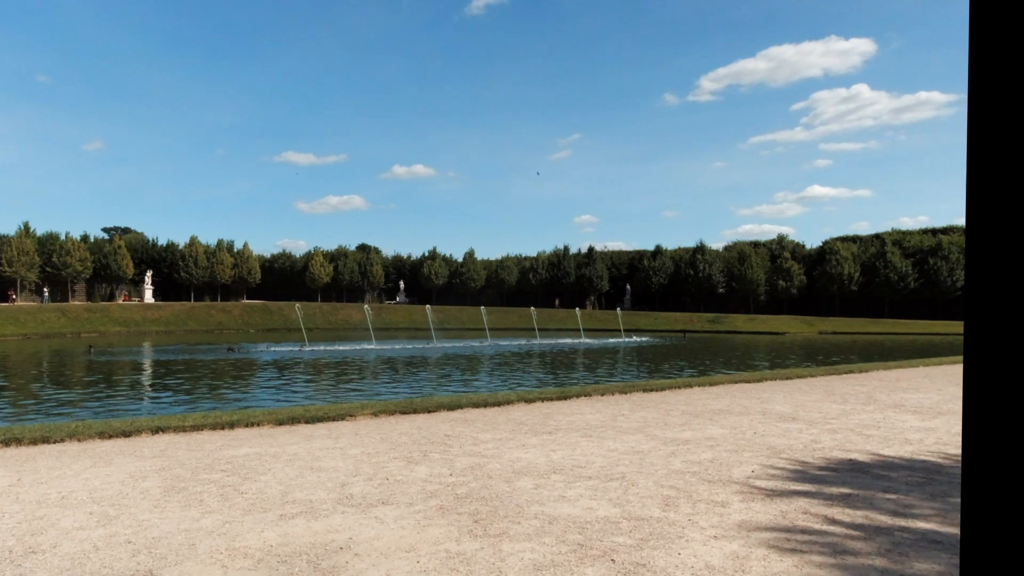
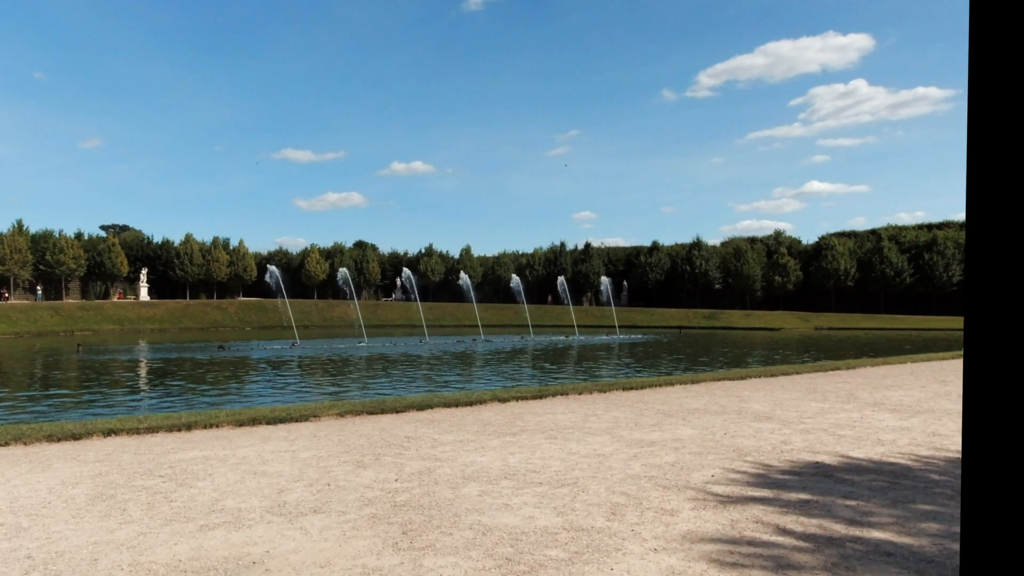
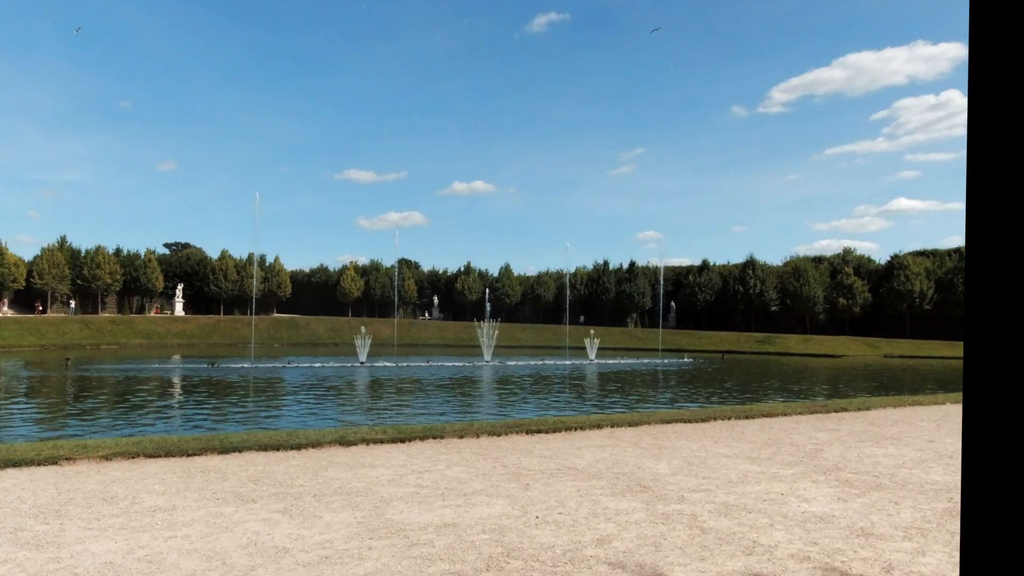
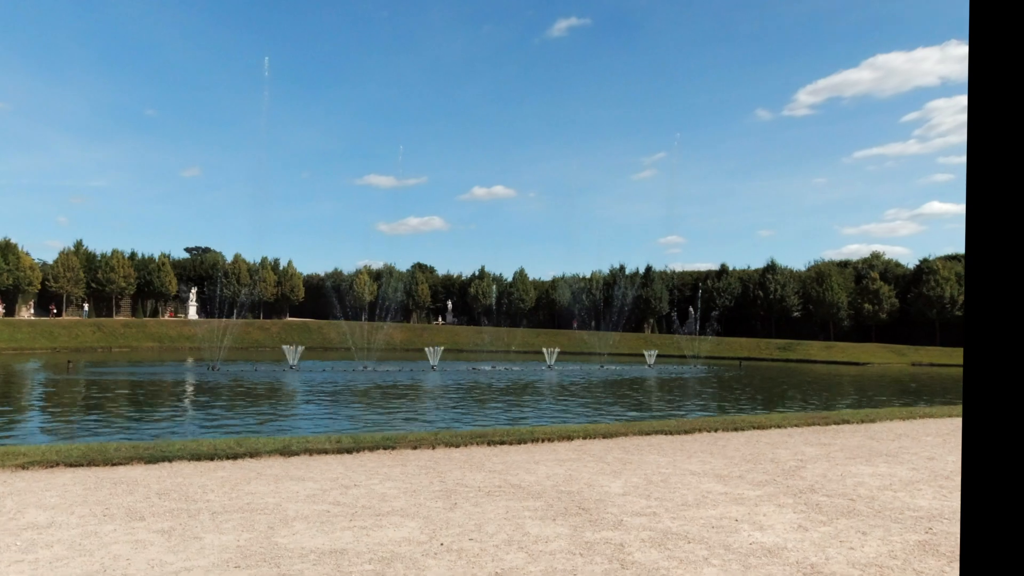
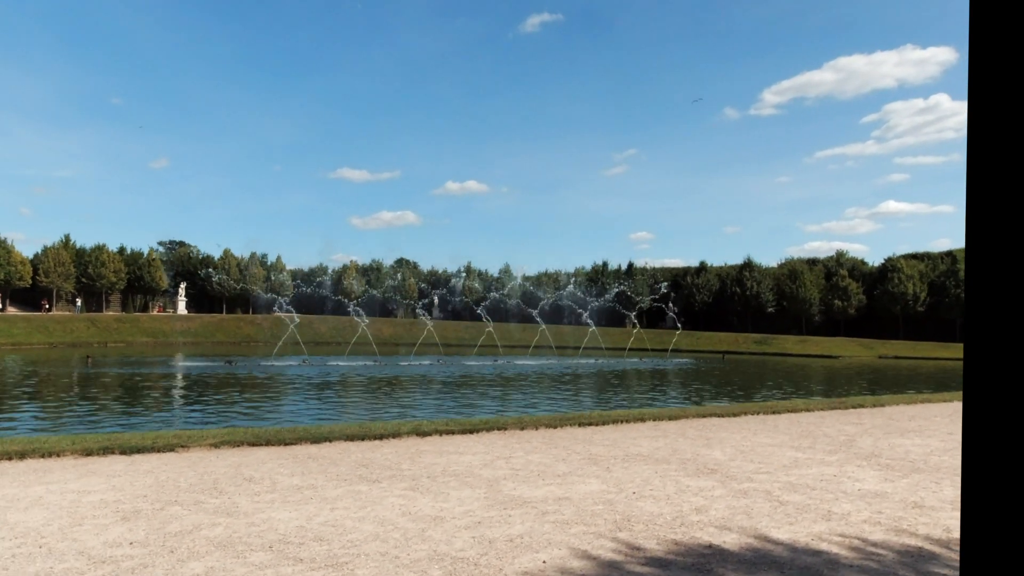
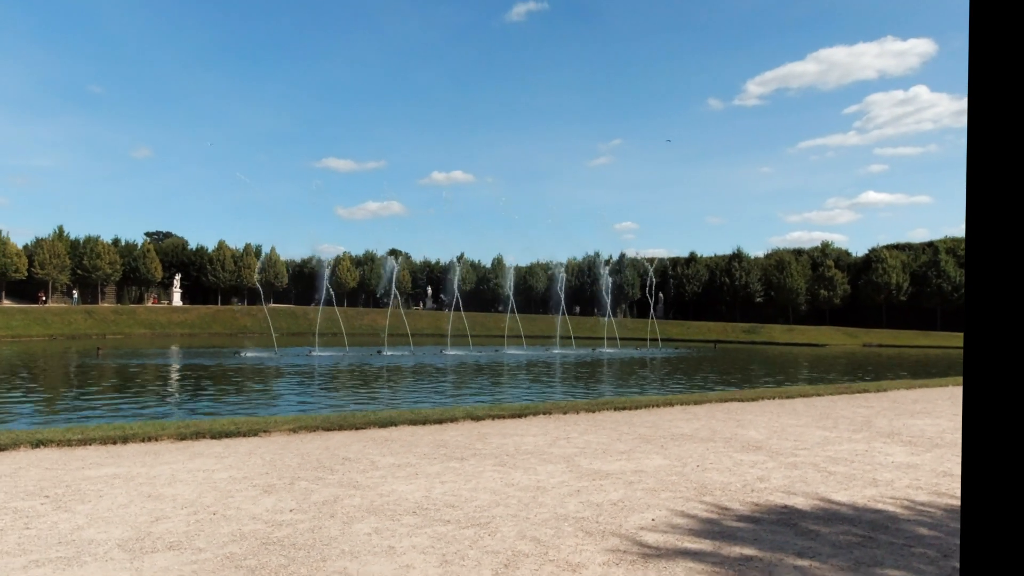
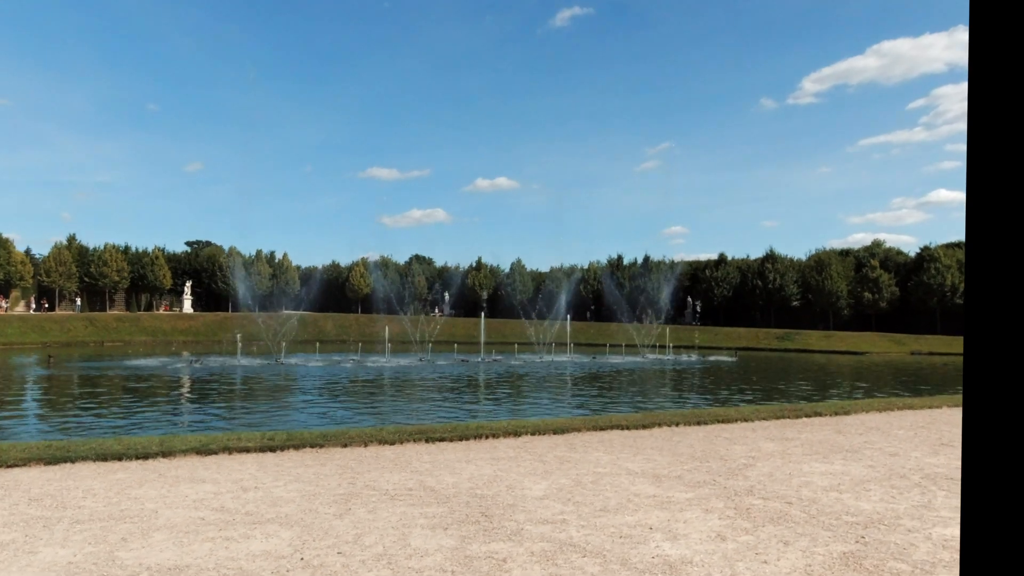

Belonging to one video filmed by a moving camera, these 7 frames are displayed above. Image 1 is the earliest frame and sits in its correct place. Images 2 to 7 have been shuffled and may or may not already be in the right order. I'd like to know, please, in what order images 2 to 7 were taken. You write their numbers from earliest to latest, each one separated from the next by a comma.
2, 6, 5, 3, 4, 7
